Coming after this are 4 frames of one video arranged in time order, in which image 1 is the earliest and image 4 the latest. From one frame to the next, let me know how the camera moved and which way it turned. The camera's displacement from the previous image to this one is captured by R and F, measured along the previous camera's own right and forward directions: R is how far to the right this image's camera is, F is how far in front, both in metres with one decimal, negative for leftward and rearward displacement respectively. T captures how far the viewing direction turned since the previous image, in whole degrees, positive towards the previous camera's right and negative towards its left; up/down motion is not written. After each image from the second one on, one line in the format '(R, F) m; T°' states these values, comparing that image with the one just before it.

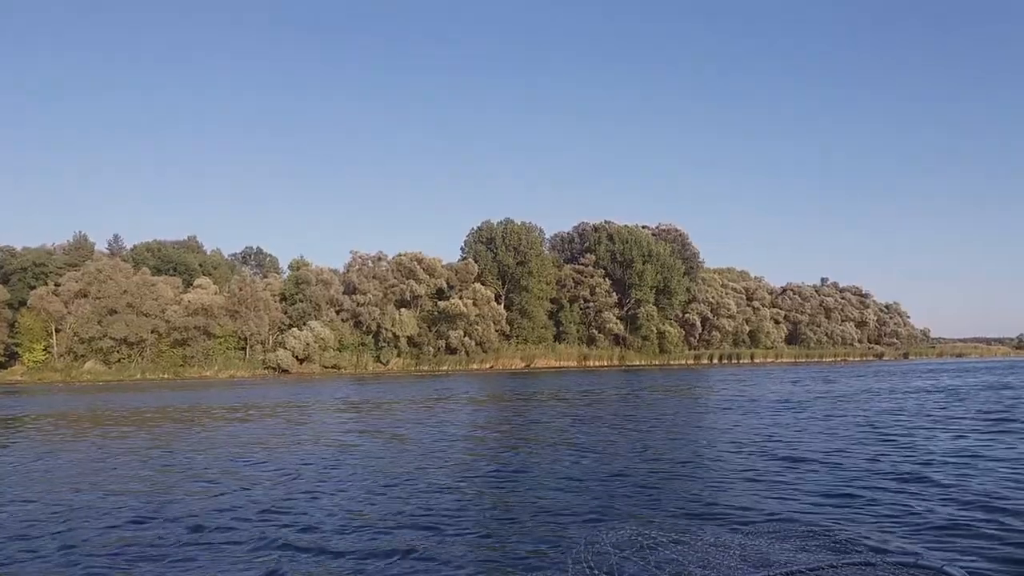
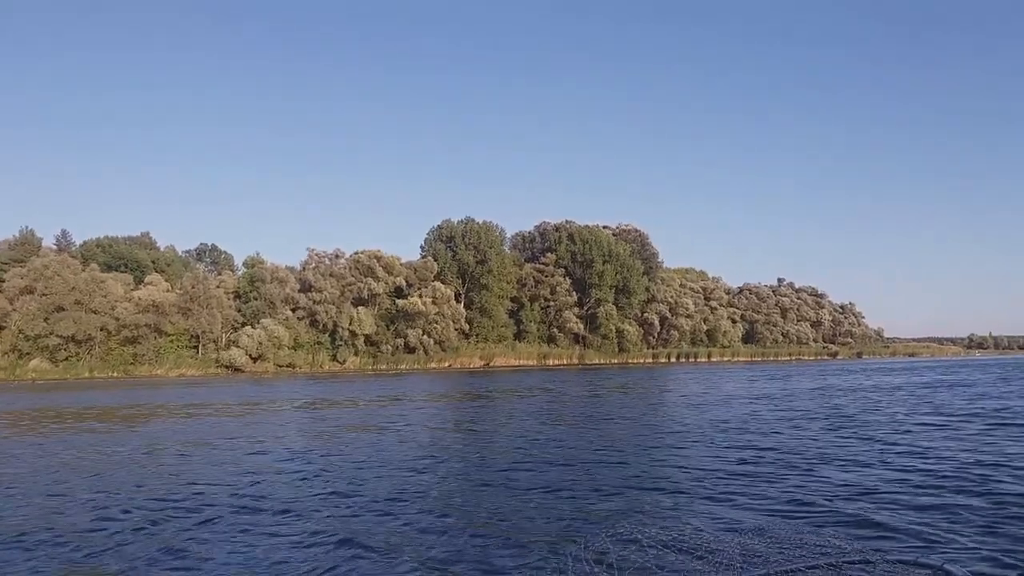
(+0.5, +0.1) m; +2°
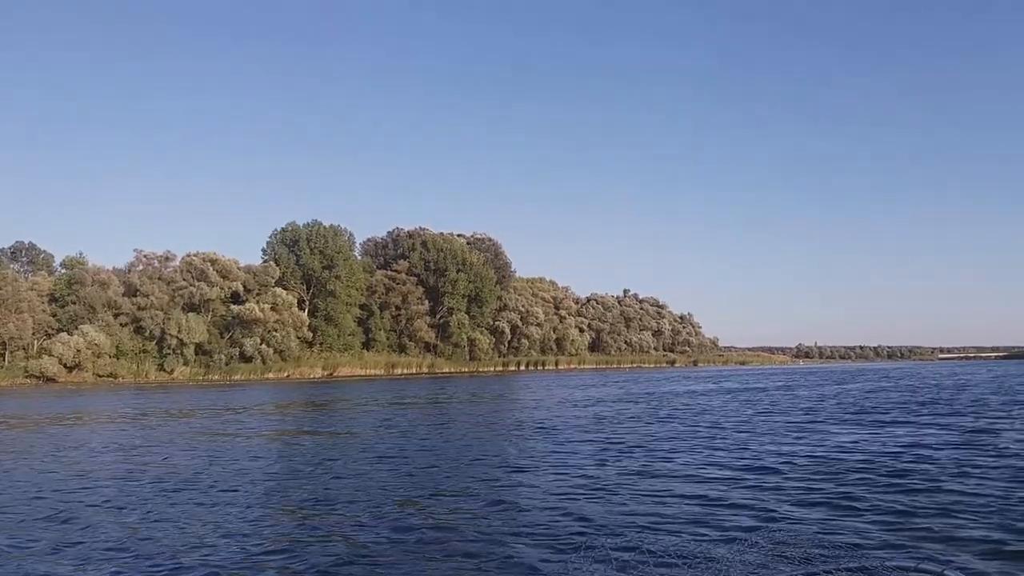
(+1.9, 0.0) m; +9°
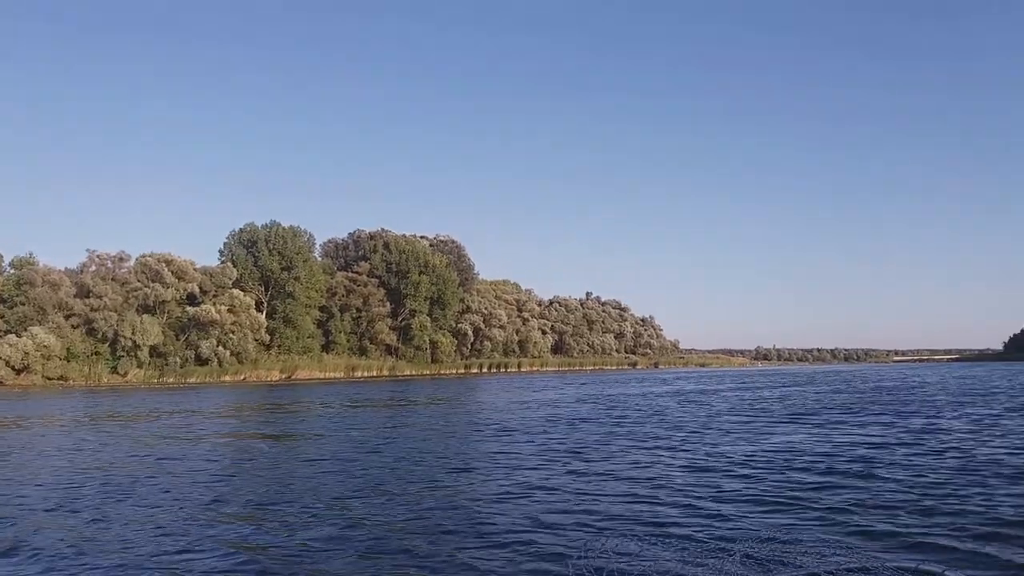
(+0.4, 0.0) m; +2°
